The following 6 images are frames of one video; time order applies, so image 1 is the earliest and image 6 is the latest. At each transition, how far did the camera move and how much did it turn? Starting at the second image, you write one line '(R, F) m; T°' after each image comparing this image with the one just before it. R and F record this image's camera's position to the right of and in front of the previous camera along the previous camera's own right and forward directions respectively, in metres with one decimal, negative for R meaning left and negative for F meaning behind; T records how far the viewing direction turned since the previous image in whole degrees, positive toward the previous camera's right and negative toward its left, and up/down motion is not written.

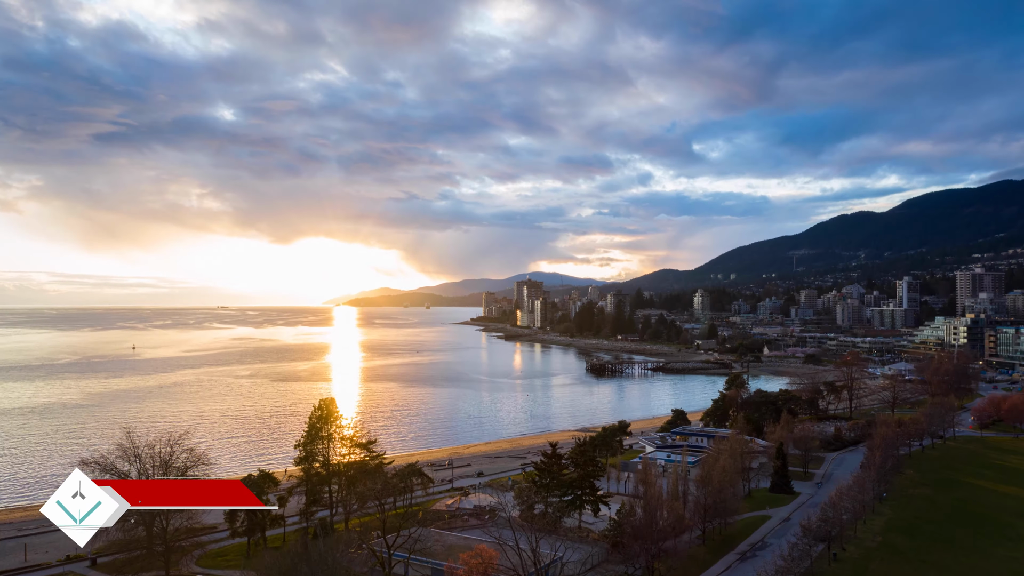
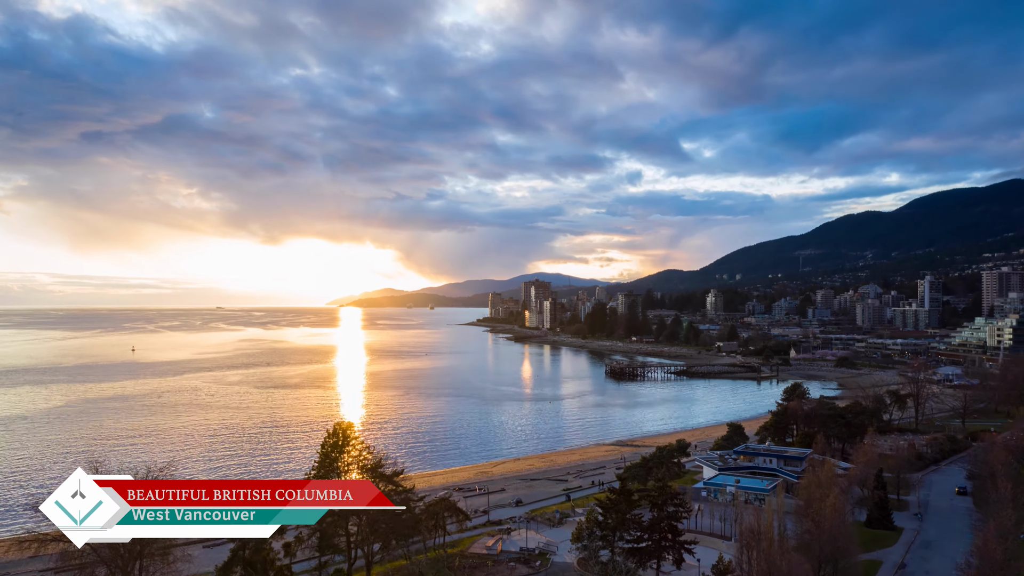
(-1.3, +3.1) m; 0°
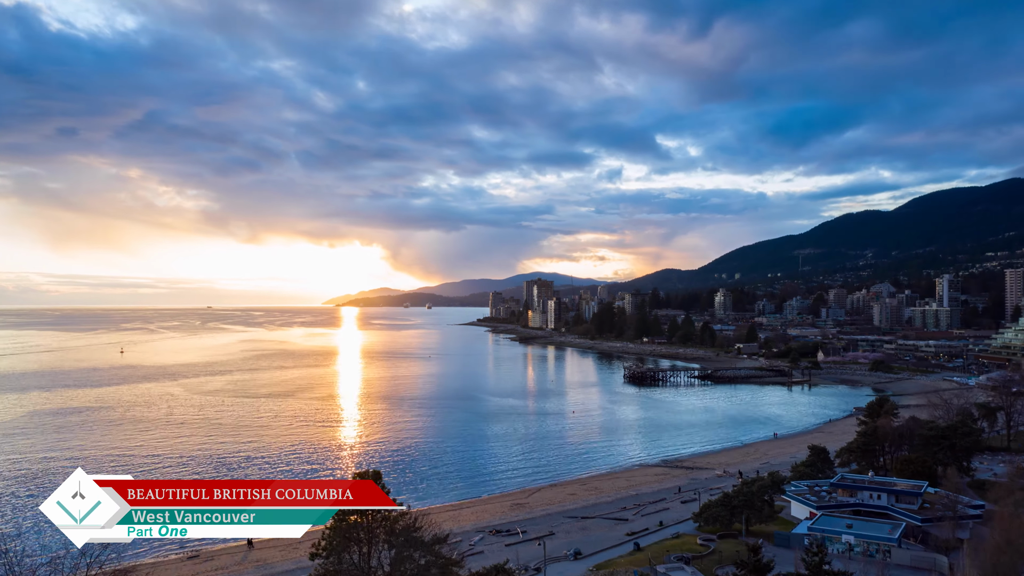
(-1.5, +3.9) m; 0°
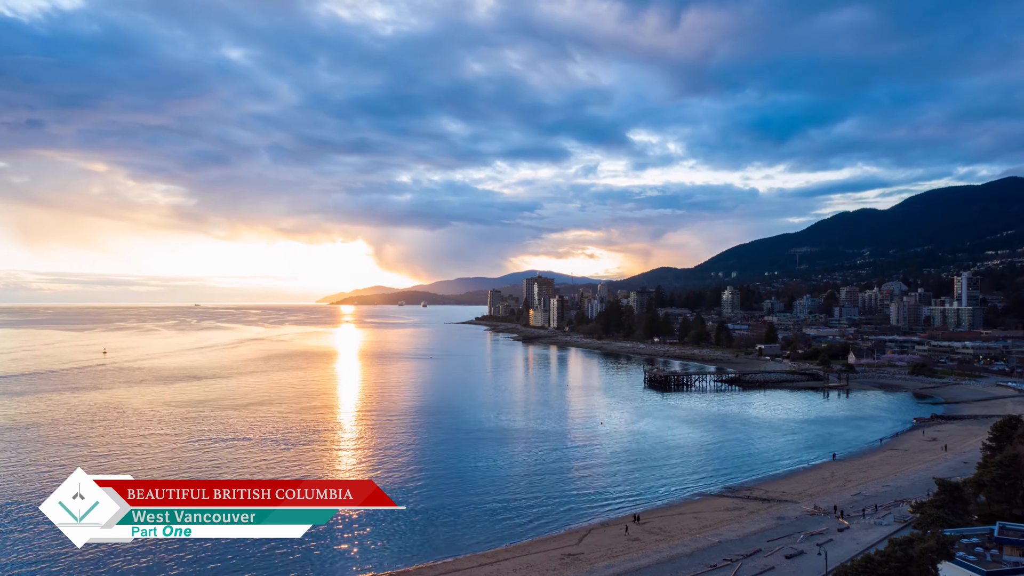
(-1.6, +4.3) m; +1°
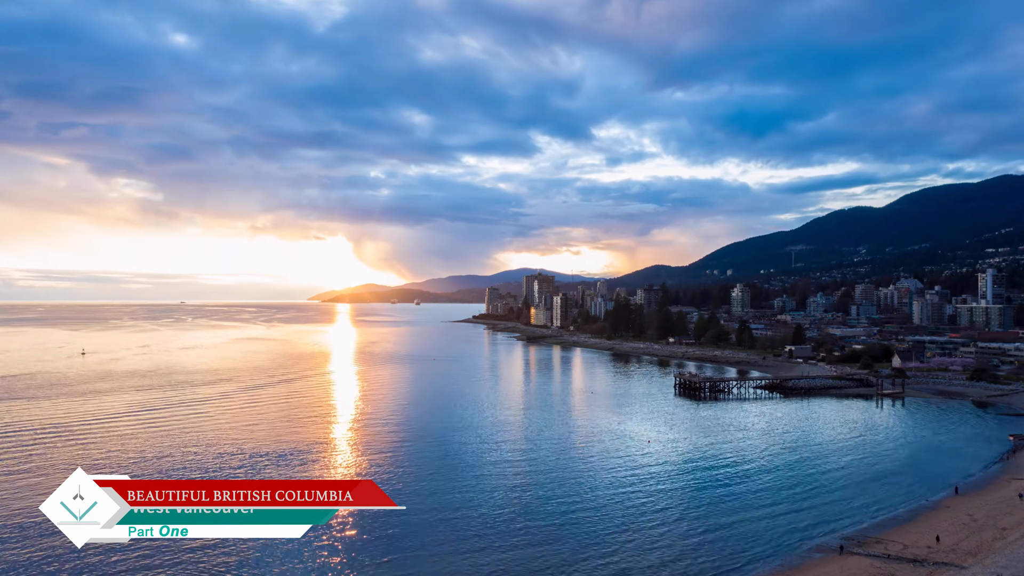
(-2.0, +5.2) m; +1°
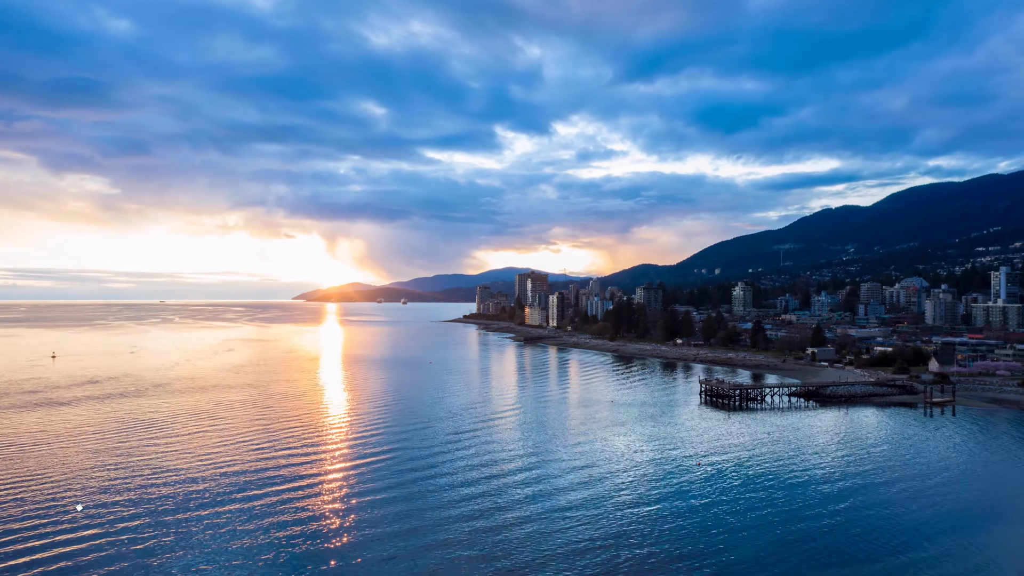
(-1.6, +4.7) m; +1°
